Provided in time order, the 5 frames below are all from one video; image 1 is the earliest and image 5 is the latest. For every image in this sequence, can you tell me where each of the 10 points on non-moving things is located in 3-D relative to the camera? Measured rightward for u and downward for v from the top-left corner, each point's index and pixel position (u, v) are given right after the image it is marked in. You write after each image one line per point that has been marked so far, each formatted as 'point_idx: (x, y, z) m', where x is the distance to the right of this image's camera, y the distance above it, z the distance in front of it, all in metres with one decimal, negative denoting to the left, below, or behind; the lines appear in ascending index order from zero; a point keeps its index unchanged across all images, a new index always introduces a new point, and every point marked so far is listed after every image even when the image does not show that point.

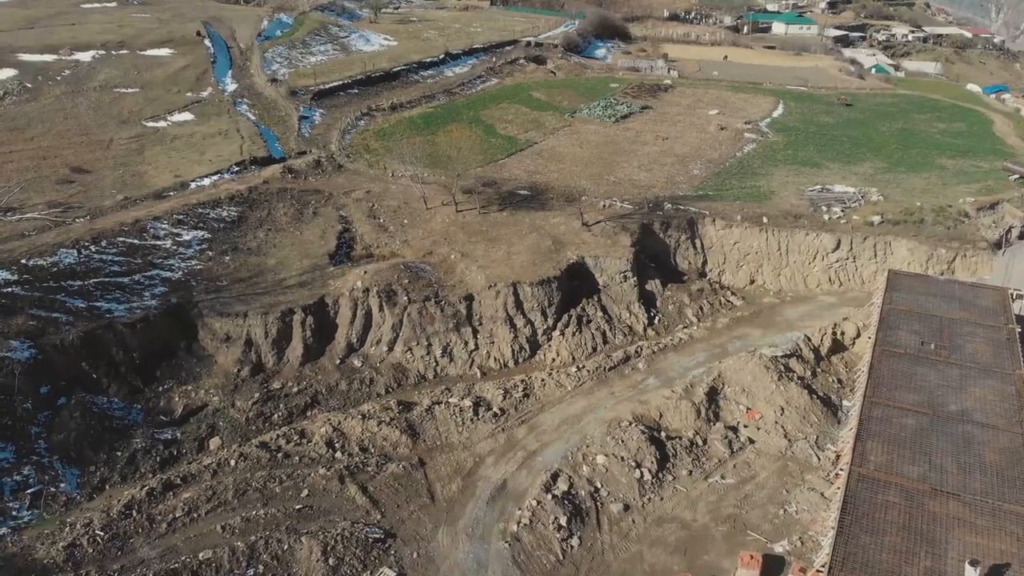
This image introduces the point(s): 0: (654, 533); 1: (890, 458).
0: (+4.3, -7.0, +19.1) m
1: (+10.2, -4.5, +18.0) m
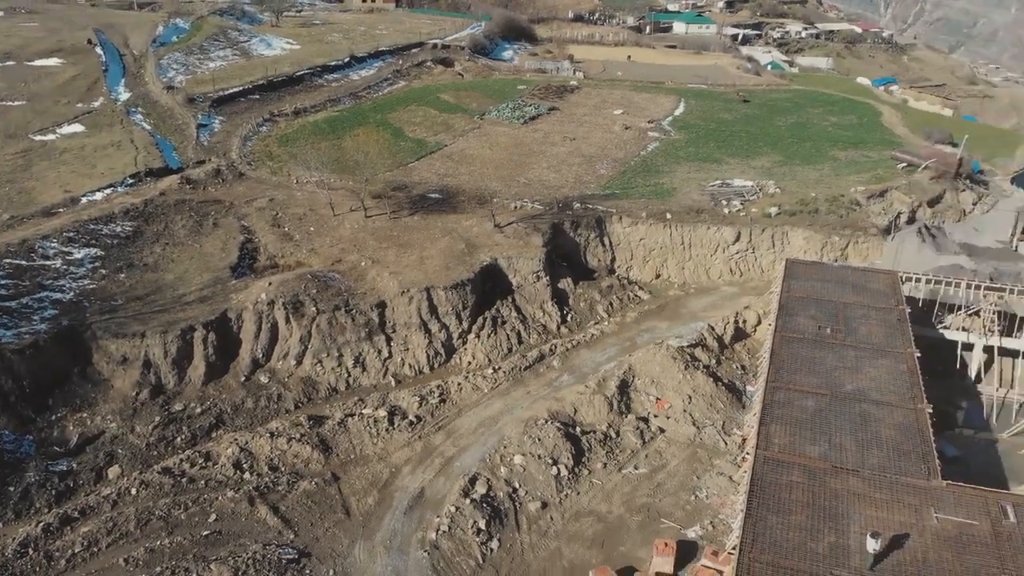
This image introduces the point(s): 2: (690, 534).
0: (+1.9, -6.9, +19.2) m
1: (+7.8, -4.2, +18.6) m
2: (+5.3, -7.0, +19.1) m
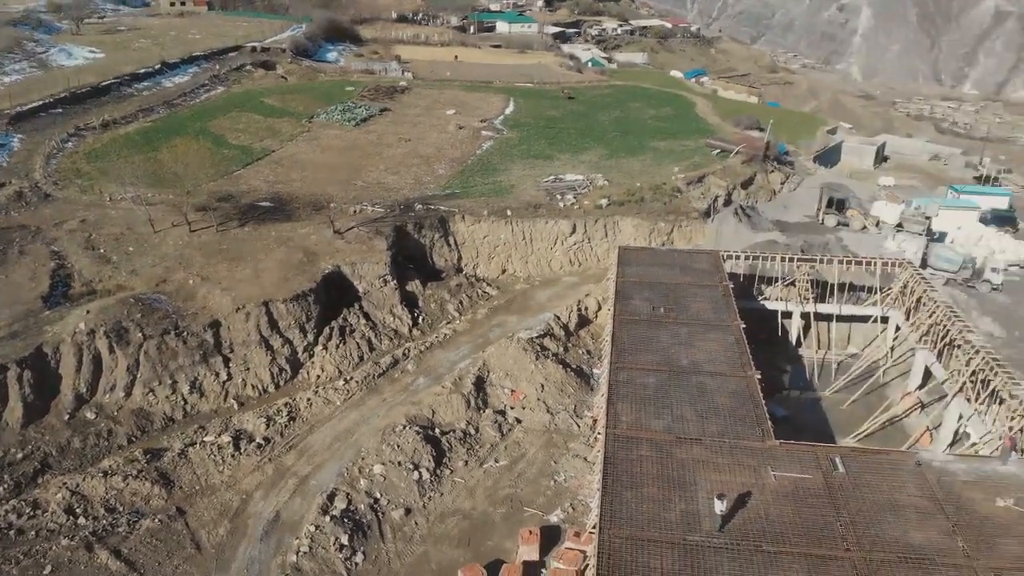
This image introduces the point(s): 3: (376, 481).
0: (-2.1, -6.9, +19.2) m
1: (+3.5, -3.7, +19.6) m
2: (+1.2, -6.8, +19.6) m
3: (-4.1, -5.8, +19.9) m
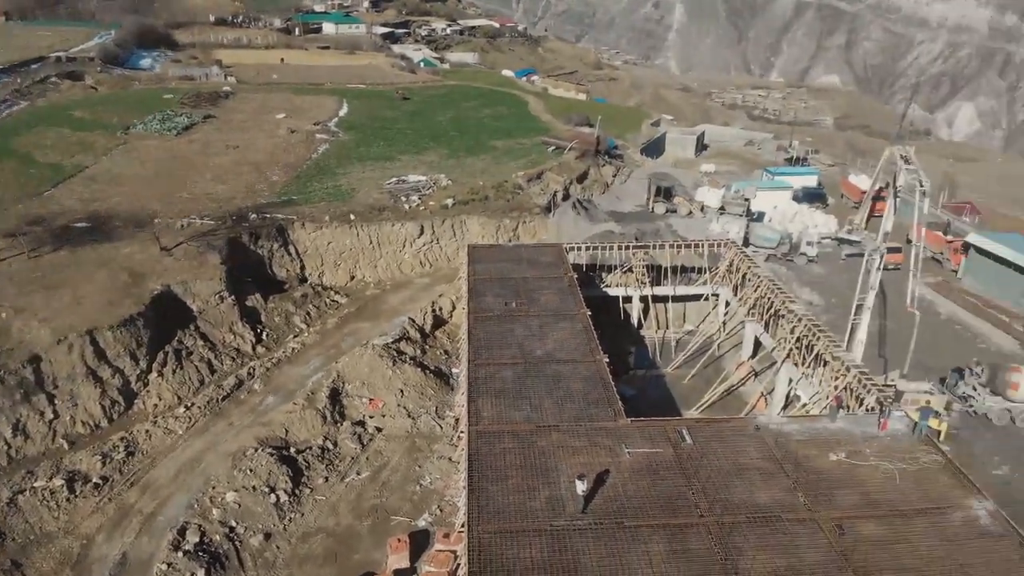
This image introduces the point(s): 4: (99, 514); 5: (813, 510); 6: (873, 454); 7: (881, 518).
0: (-6.0, -7.3, +18.5) m
1: (-0.7, -3.7, +19.8) m
2: (-2.8, -6.9, +19.5) m
3: (-8.1, -6.3, +19.0) m
4: (-11.7, -6.3, +18.6) m
5: (+7.1, -5.3, +15.8) m
6: (+9.2, -4.2, +16.8) m
7: (+8.4, -5.2, +14.9) m
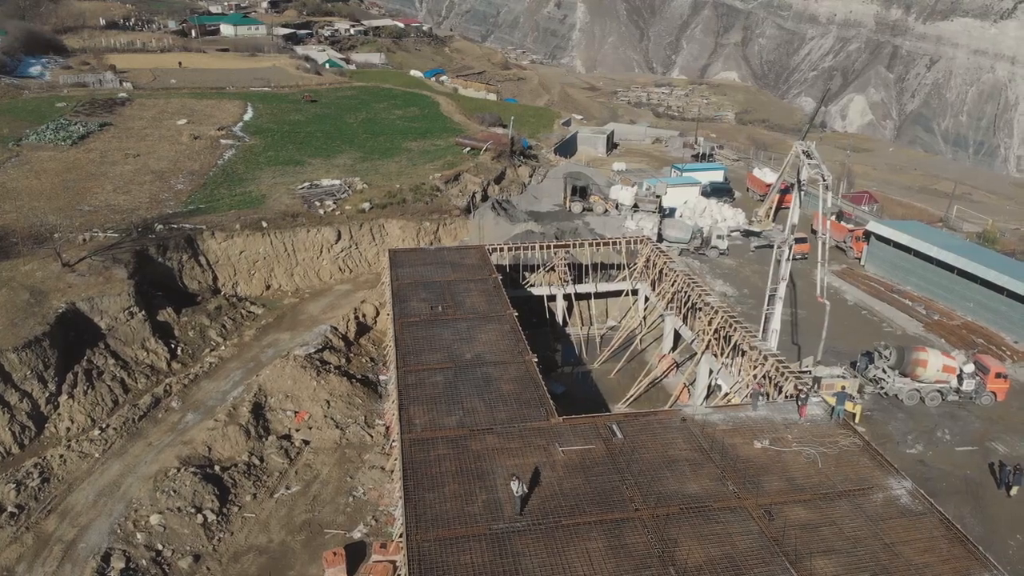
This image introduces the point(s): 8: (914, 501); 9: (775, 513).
0: (-7.9, -7.7, +18.0) m
1: (-2.8, -3.9, +19.5) m
2: (-4.8, -7.2, +19.1) m
3: (-10.1, -6.8, +18.3) m
4: (-13.6, -6.9, +17.6) m
5: (+5.3, -5.1, +16.2) m
6: (+7.3, -3.9, +17.3) m
7: (+6.7, -5.0, +15.5) m
8: (+9.2, -4.9, +15.5) m
9: (+5.8, -5.1, +15.1) m
